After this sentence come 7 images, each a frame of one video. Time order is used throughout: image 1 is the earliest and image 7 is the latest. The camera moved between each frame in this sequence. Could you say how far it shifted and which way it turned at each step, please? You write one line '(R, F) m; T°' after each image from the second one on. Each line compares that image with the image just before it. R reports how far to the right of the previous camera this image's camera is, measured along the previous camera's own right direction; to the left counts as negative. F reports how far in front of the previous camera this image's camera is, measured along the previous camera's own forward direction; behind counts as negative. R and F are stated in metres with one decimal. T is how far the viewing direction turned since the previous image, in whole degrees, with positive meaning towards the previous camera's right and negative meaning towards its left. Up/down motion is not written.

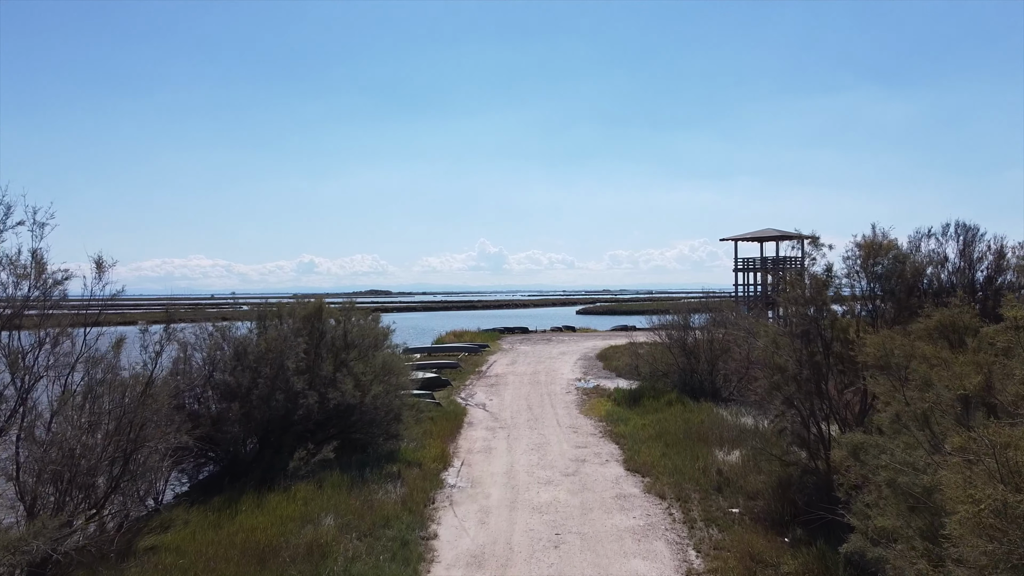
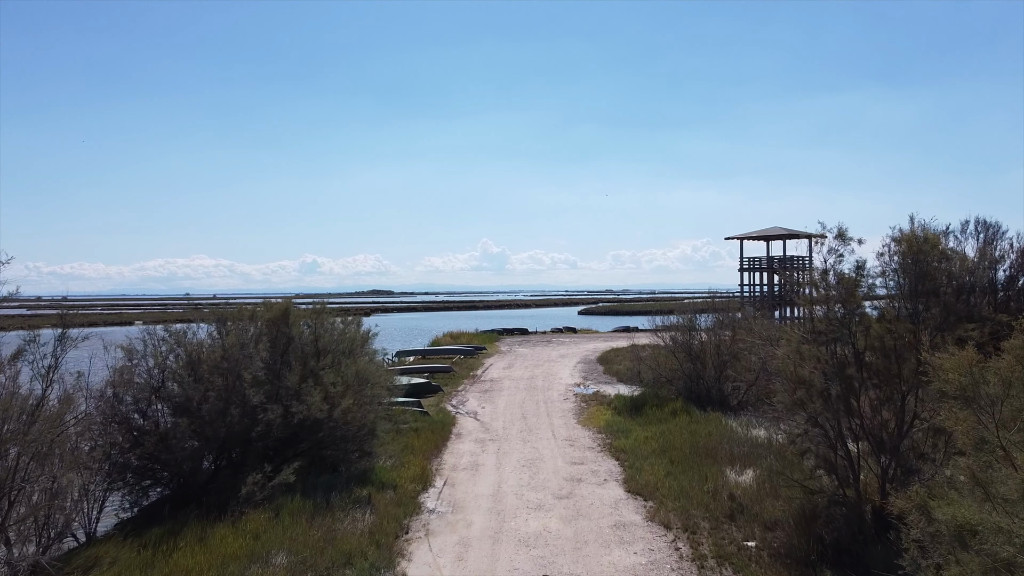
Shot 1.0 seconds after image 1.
(+0.3, +1.1) m; 0°
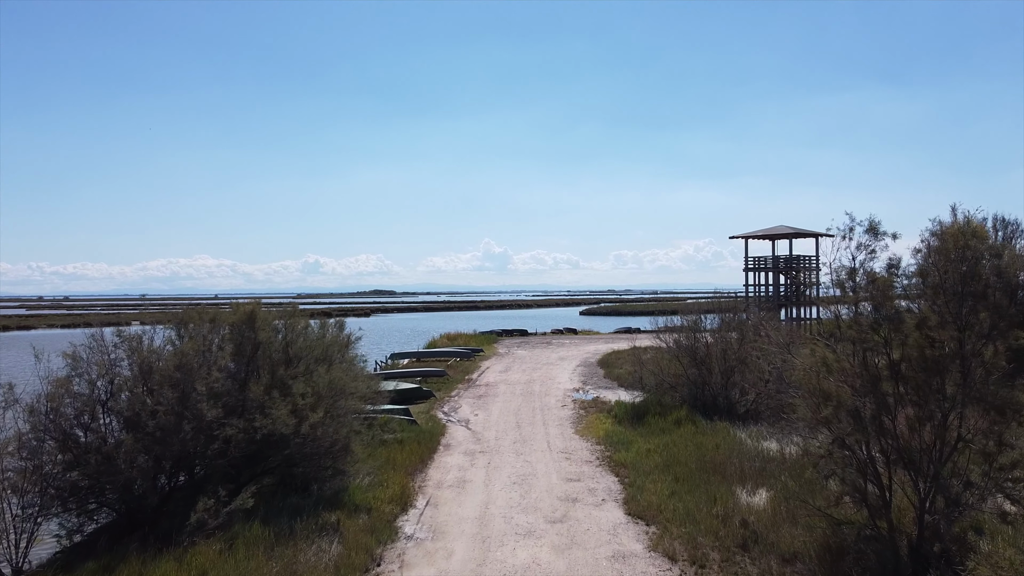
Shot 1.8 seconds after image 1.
(+0.2, +0.9) m; 0°
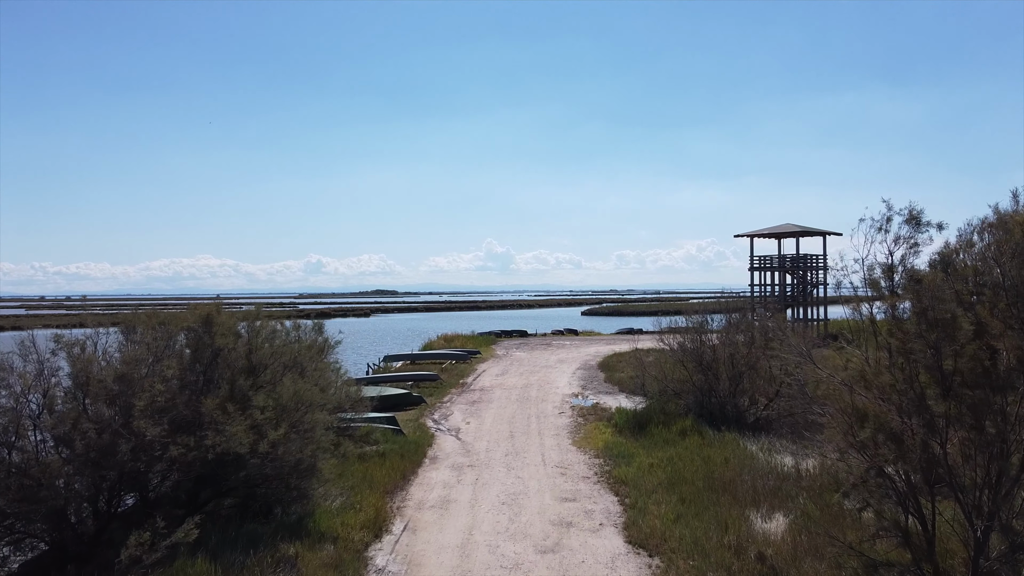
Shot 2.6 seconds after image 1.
(+0.2, +1.0) m; 0°
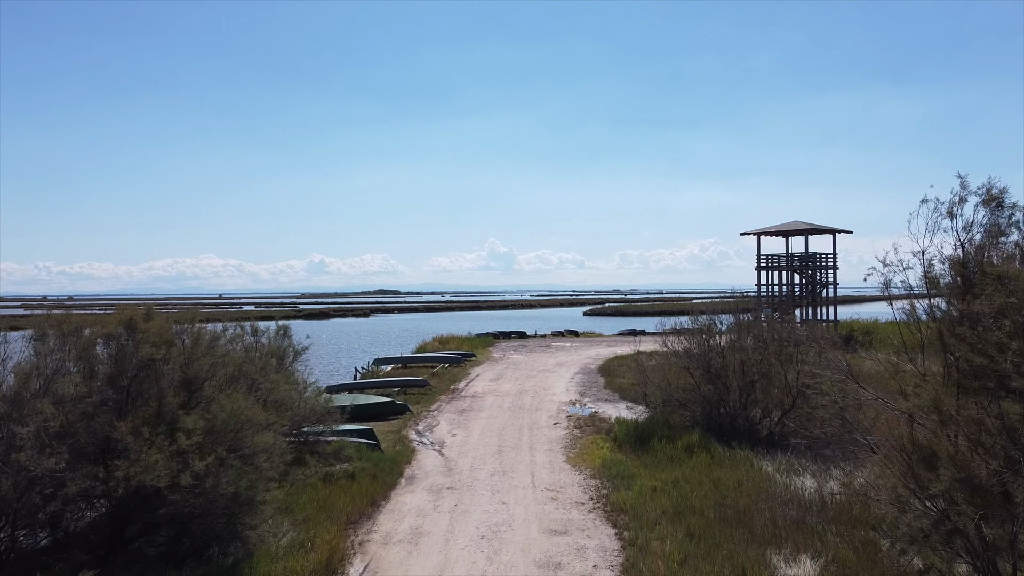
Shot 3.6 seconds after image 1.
(+0.3, +1.3) m; 0°
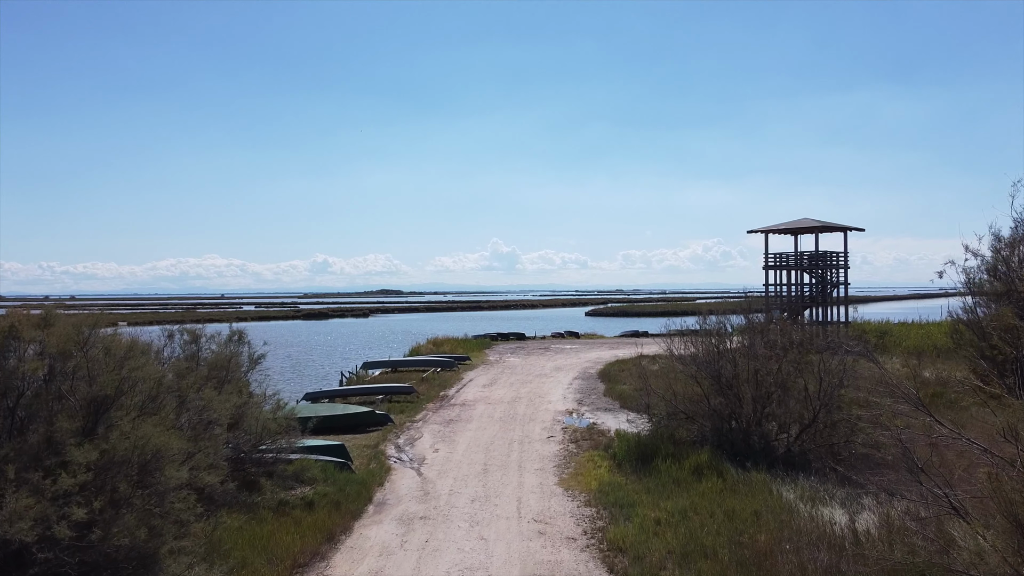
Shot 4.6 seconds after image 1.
(+0.3, +1.3) m; 0°
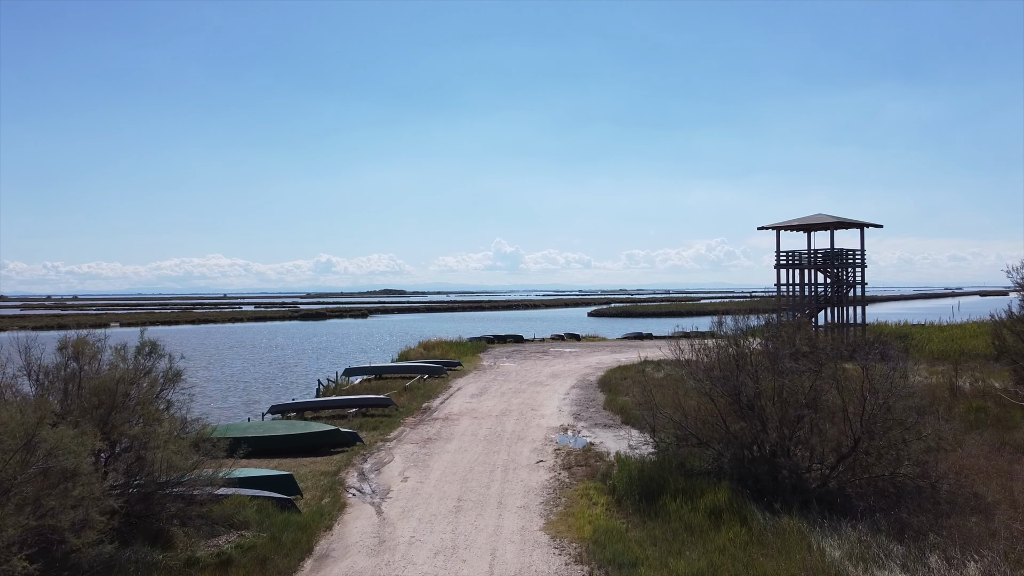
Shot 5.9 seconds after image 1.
(+0.4, +1.9) m; 0°
